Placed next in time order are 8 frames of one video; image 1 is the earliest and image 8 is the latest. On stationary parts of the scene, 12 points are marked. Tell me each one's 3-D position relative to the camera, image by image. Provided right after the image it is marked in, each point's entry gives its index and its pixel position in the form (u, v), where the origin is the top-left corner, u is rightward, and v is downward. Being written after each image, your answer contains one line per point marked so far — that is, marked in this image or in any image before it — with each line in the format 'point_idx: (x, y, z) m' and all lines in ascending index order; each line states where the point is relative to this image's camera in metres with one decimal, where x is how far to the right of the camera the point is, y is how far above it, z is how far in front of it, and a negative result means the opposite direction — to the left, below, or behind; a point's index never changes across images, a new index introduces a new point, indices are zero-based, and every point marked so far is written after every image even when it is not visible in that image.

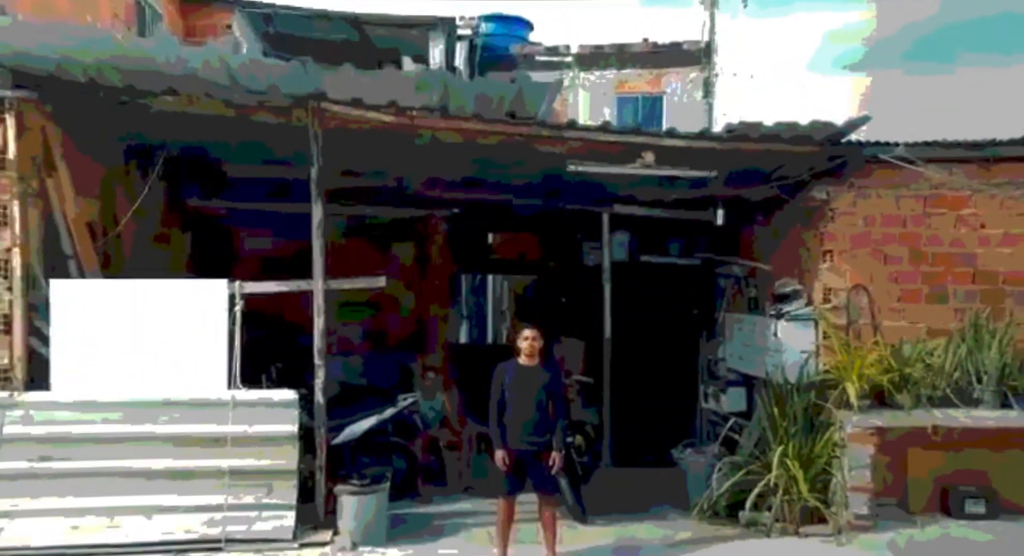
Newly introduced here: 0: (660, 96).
0: (+2.4, +3.3, +16.0) m
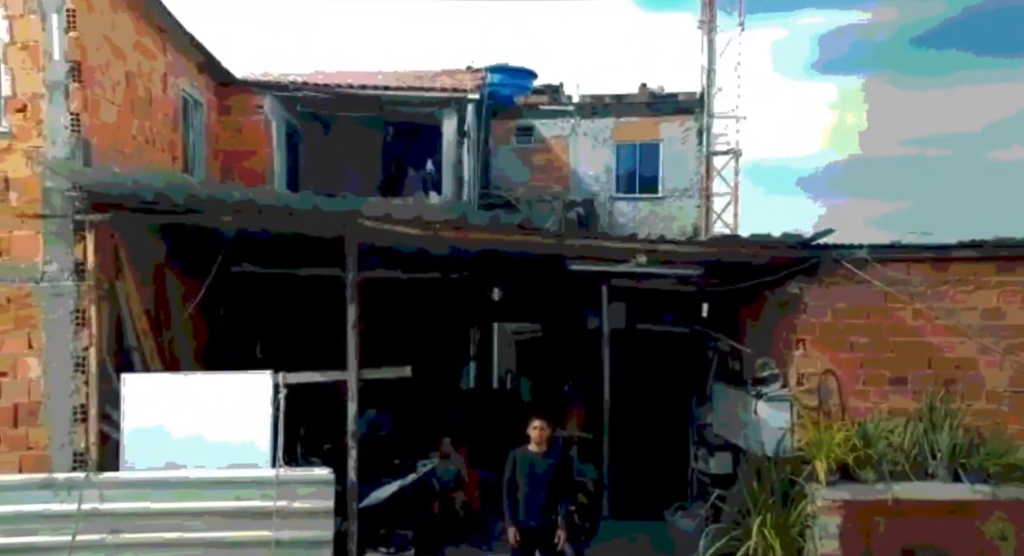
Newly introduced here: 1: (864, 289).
0: (+2.8, +2.6, +16.6) m
1: (+2.8, -0.1, +6.9) m
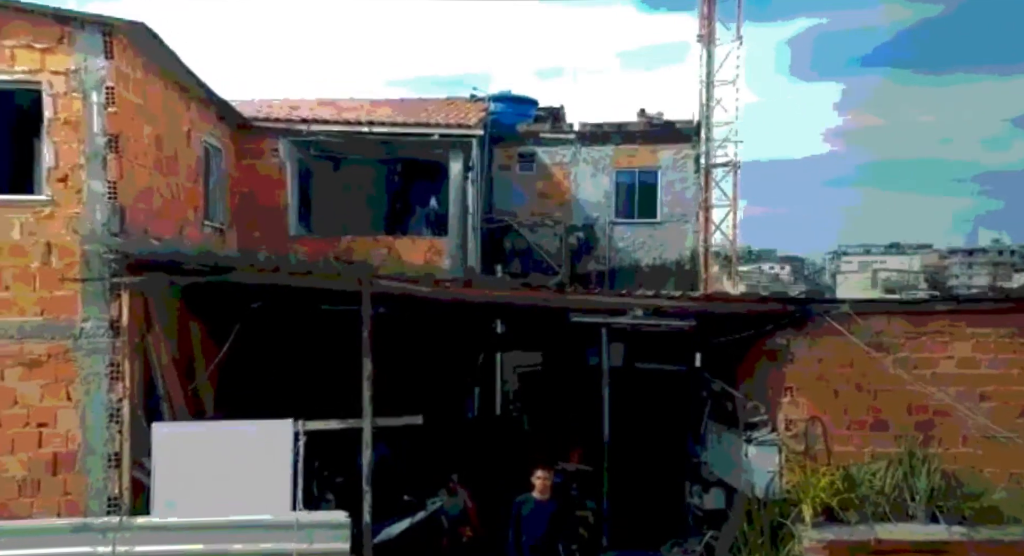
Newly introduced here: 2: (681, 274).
0: (+2.9, +2.2, +17.1) m
1: (+2.9, -0.5, +7.4) m
2: (+3.4, +0.1, +17.3) m
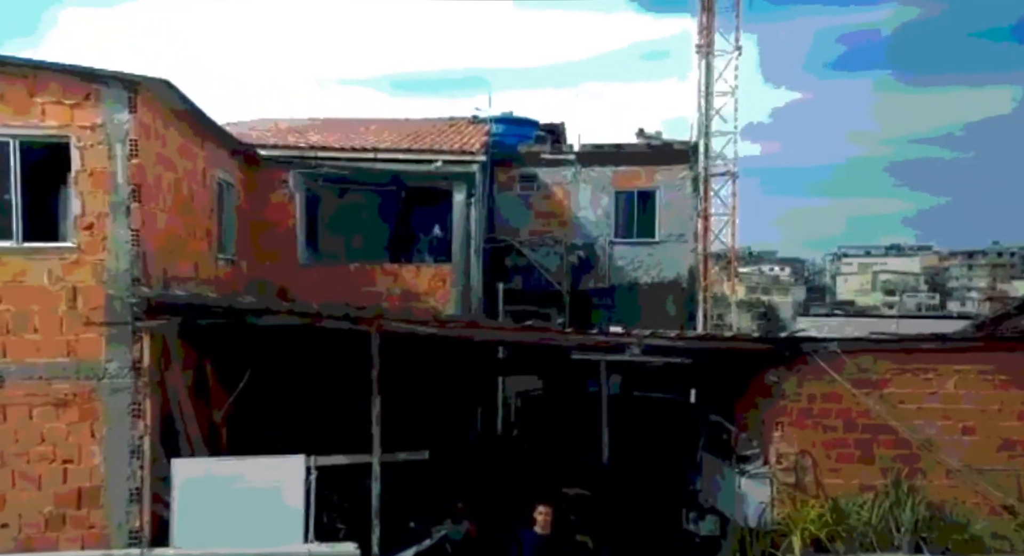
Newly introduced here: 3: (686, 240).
0: (+2.9, +1.8, +17.4) m
1: (+2.9, -0.9, +7.7) m
2: (+3.4, -0.3, +17.6) m
3: (+3.6, +0.7, +17.6) m
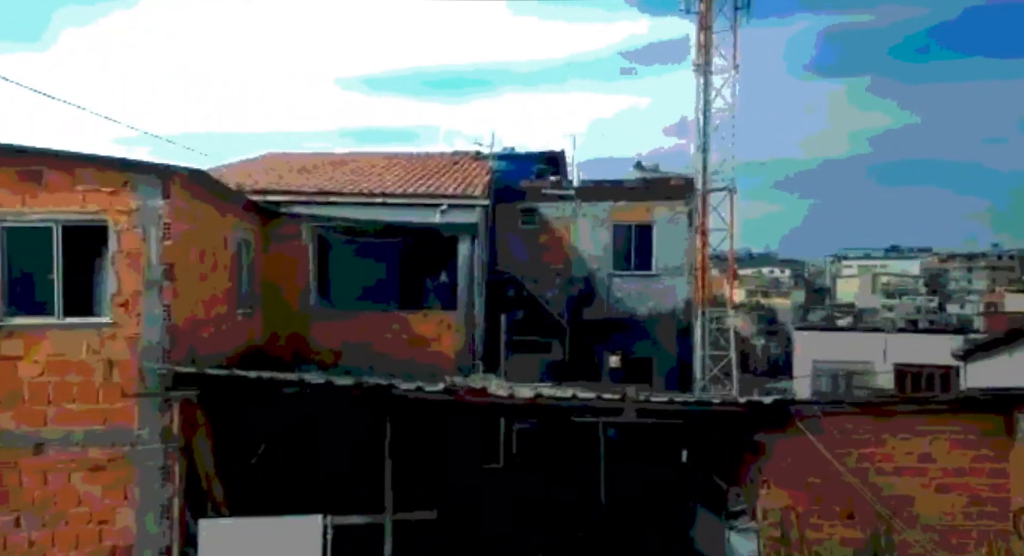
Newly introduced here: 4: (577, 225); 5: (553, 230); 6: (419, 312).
0: (+2.9, +1.1, +18.0) m
1: (+2.9, -1.5, +8.2) m
2: (+3.5, -0.9, +18.1) m
3: (+3.6, +0.1, +18.1) m
4: (+1.4, +1.1, +18.0) m
5: (+0.9, +1.0, +18.1) m
6: (-1.3, -0.5, +12.4) m
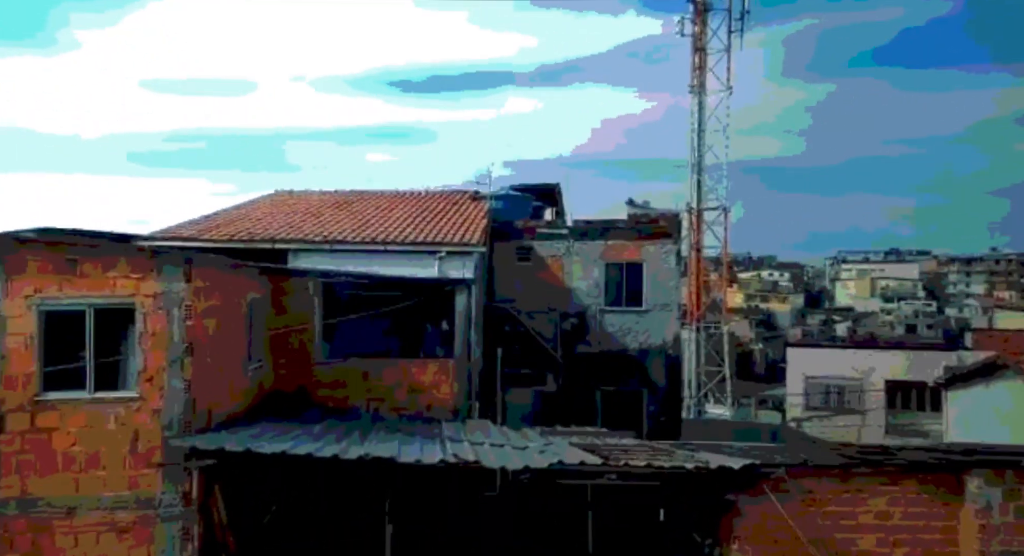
0: (+2.8, +0.3, +18.7) m
1: (+2.9, -2.3, +9.0) m
2: (+3.4, -1.7, +18.9) m
3: (+3.5, -0.7, +18.8) m
4: (+1.3, +0.3, +18.8) m
5: (+0.8, +0.2, +18.9) m
6: (-1.4, -1.3, +13.2) m
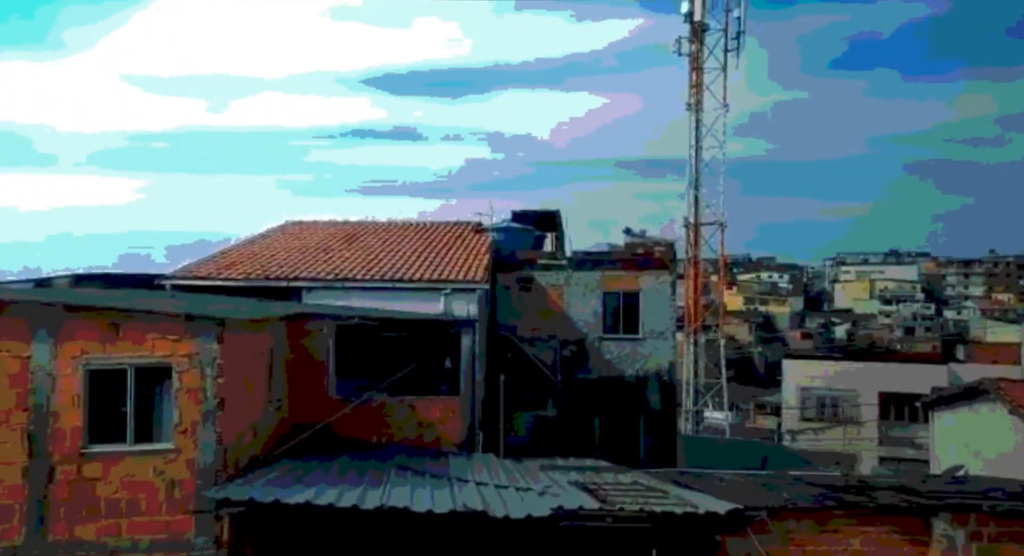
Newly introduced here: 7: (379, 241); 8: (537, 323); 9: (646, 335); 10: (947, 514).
0: (+2.9, -0.3, +19.5) m
1: (+2.9, -2.9, +9.7) m
2: (+3.4, -2.4, +19.6) m
3: (+3.5, -1.4, +19.6) m
4: (+1.3, -0.3, +19.5) m
5: (+0.8, -0.4, +19.6) m
6: (-1.4, -1.9, +13.9) m
7: (-3.0, +0.8, +19.0) m
8: (+0.6, -1.0, +19.7) m
9: (+3.1, -1.3, +19.6) m
10: (+4.8, -2.6, +9.5) m
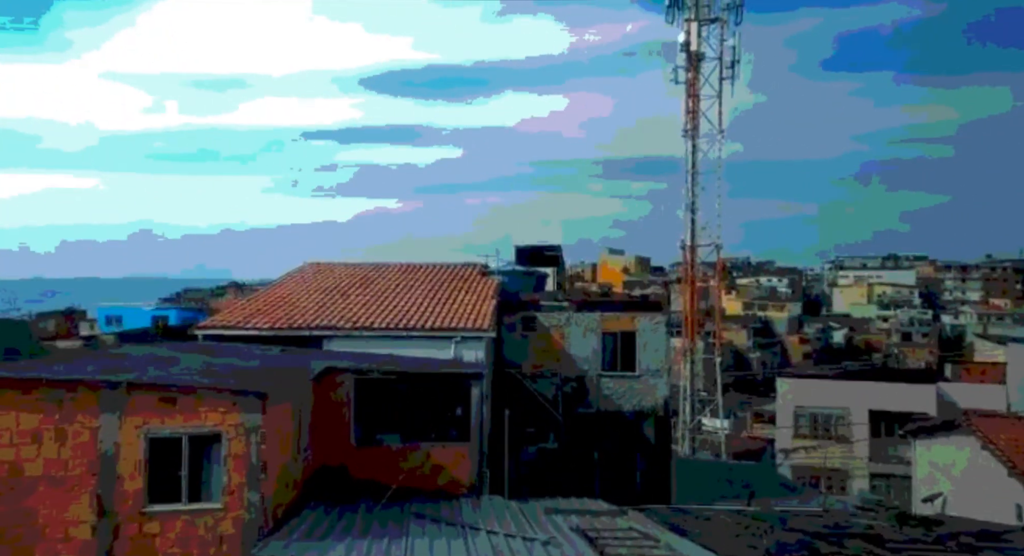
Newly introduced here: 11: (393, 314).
0: (+3.0, -1.3, +20.7) m
1: (+3.0, -3.9, +10.9) m
2: (+3.5, -3.4, +20.9) m
3: (+3.6, -2.3, +20.8) m
4: (+1.4, -1.3, +20.8) m
5: (+0.9, -1.4, +20.8) m
6: (-1.3, -2.9, +15.1) m
7: (-2.9, -0.1, +20.2) m
8: (+0.7, -2.0, +20.9) m
9: (+3.2, -2.3, +20.8) m
10: (+4.9, -3.6, +10.7) m
11: (-2.5, -0.8, +18.0) m
